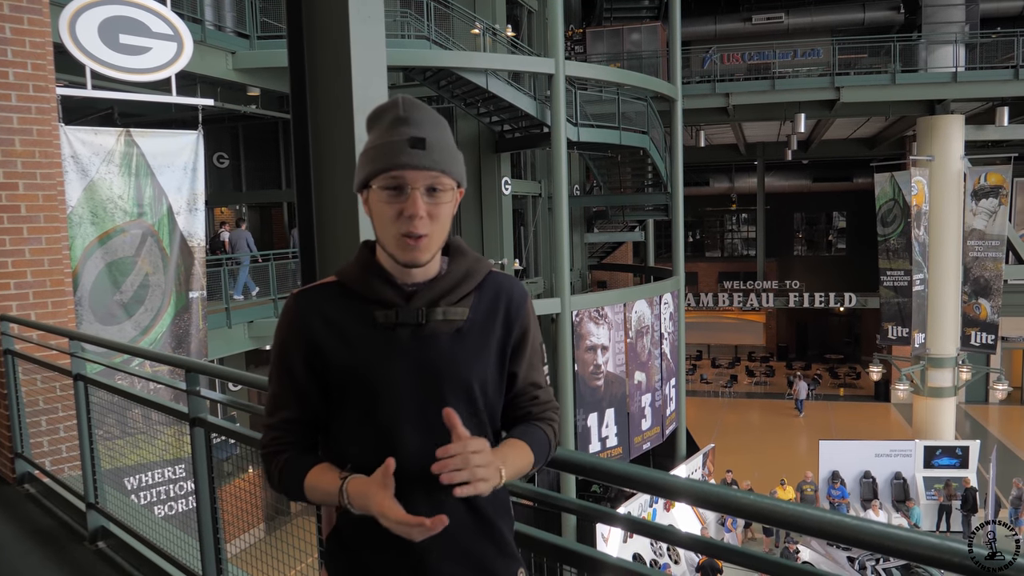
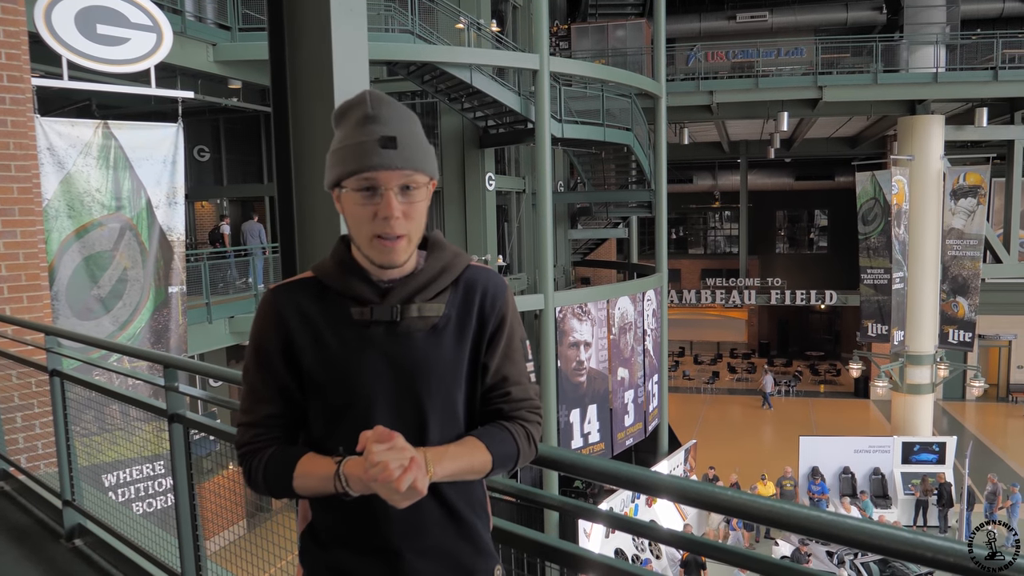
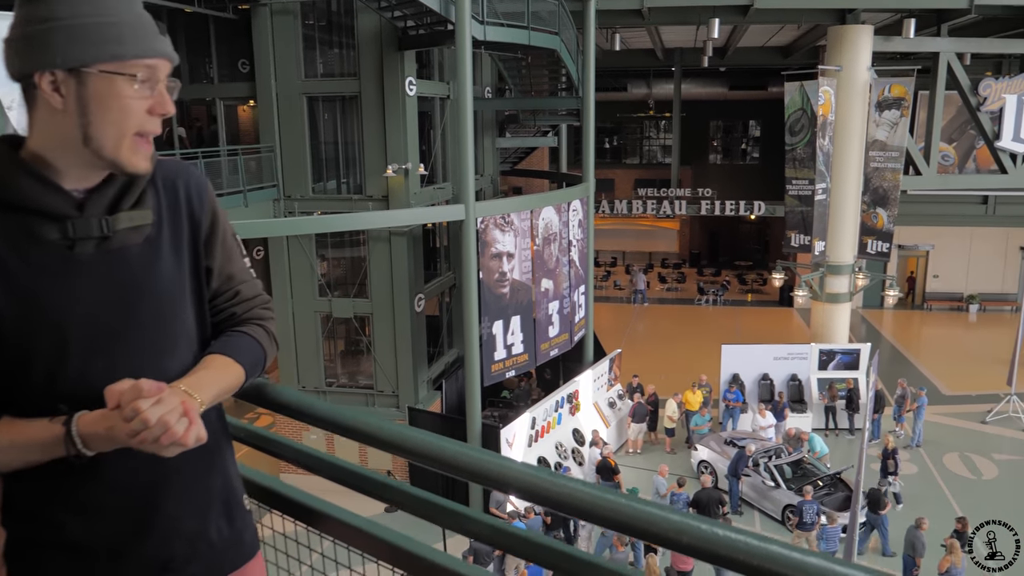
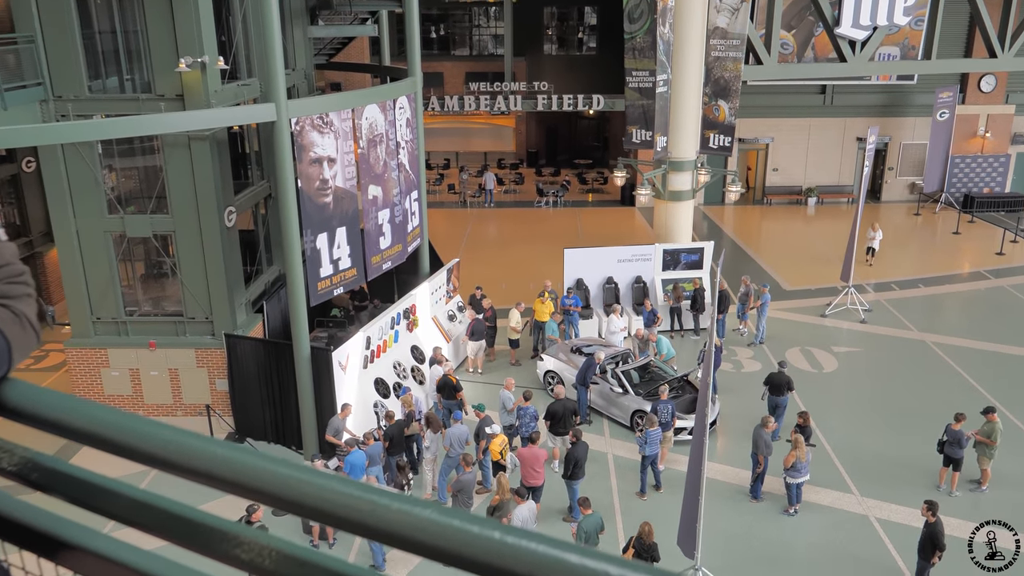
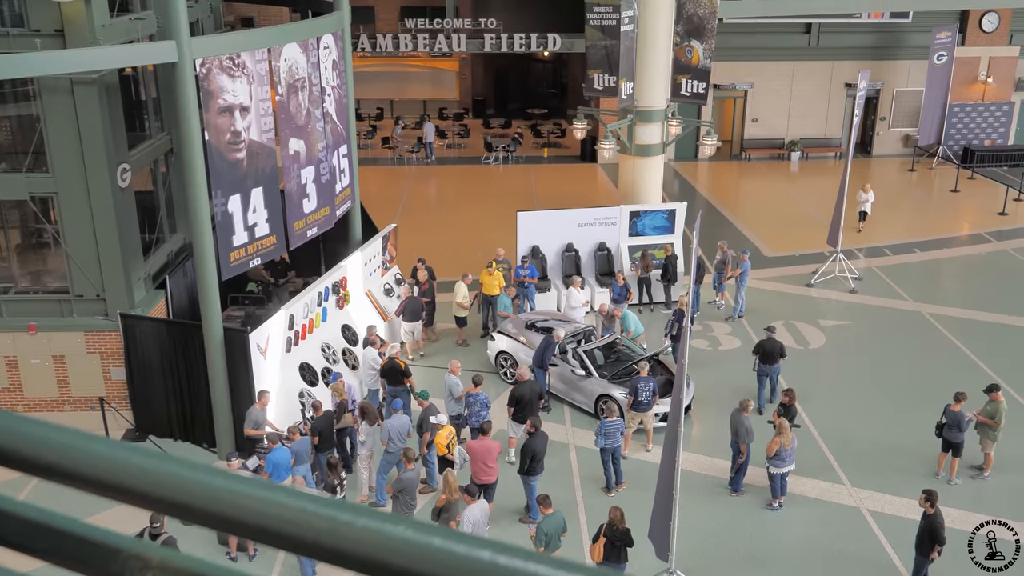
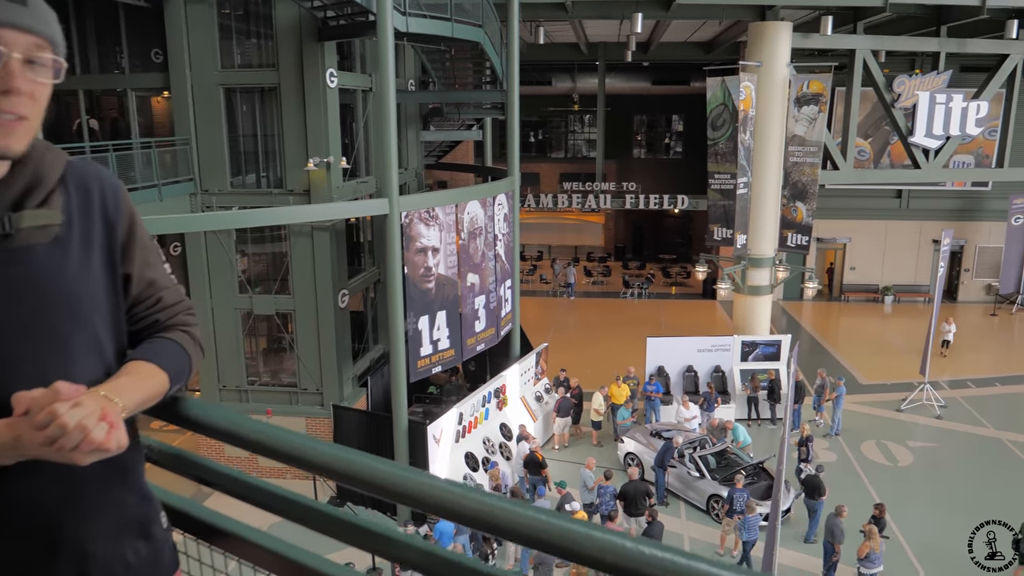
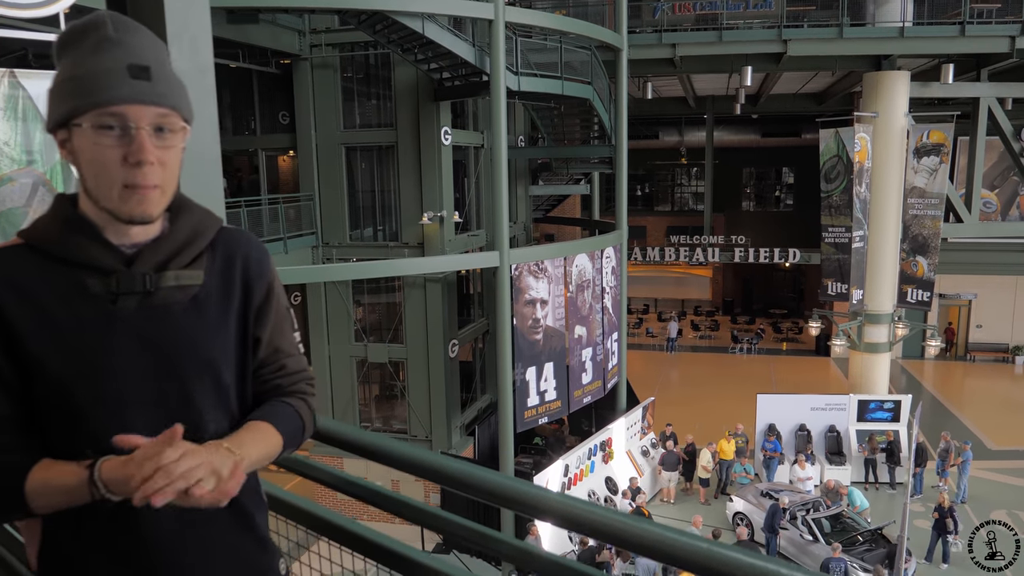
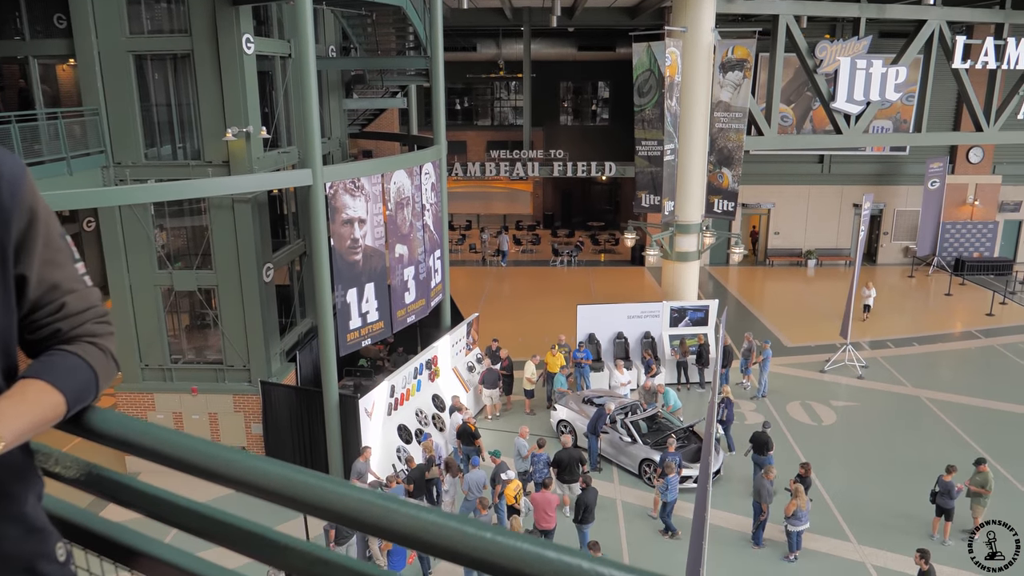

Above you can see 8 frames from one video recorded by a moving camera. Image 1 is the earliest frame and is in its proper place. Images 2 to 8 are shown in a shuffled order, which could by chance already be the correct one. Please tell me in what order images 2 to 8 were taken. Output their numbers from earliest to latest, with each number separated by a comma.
2, 7, 3, 6, 8, 4, 5
